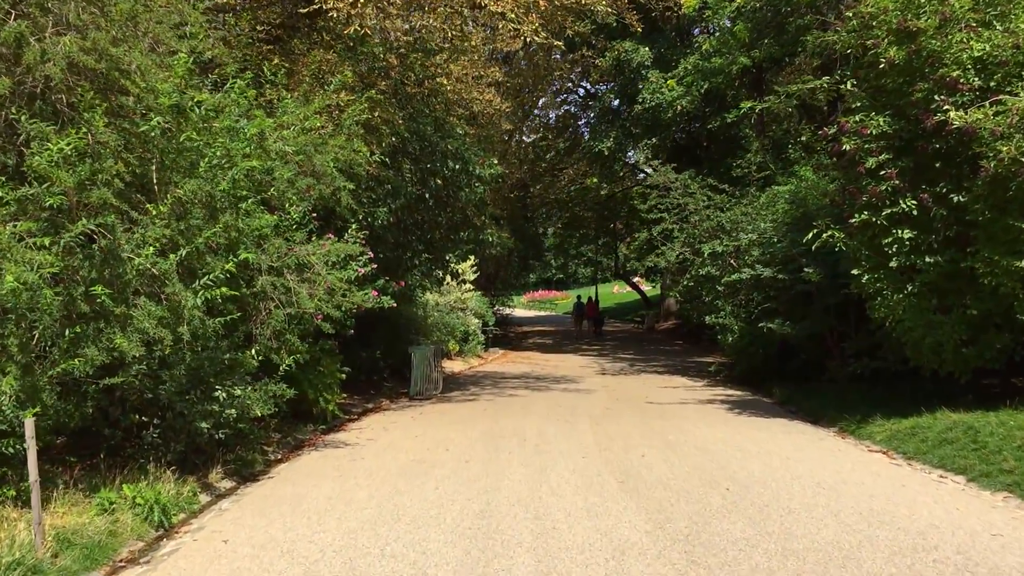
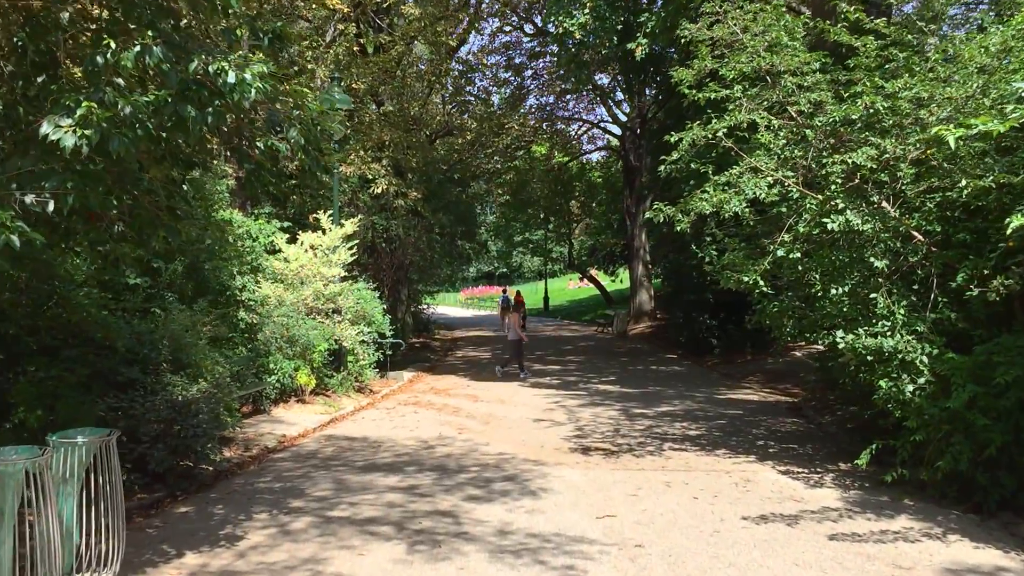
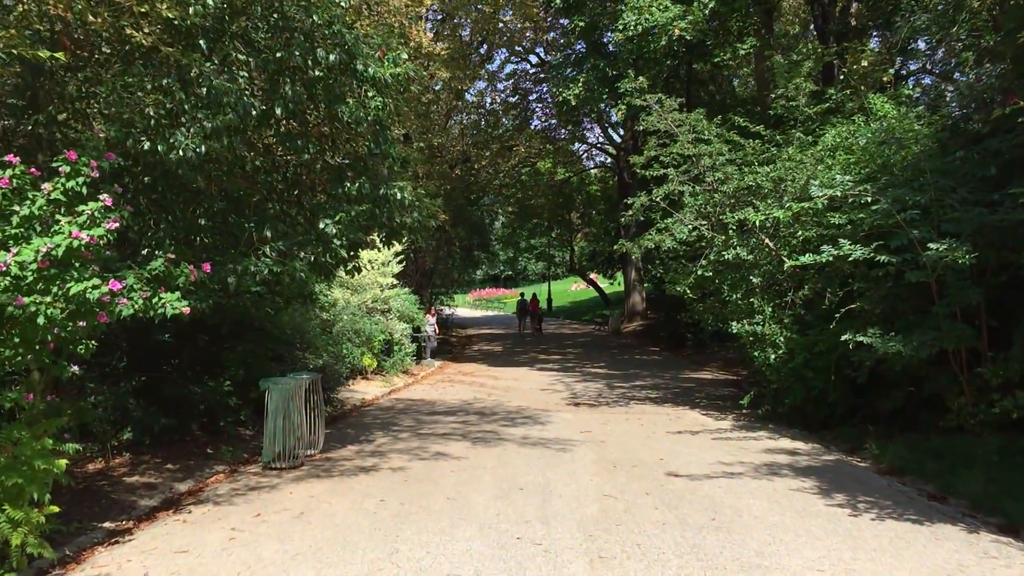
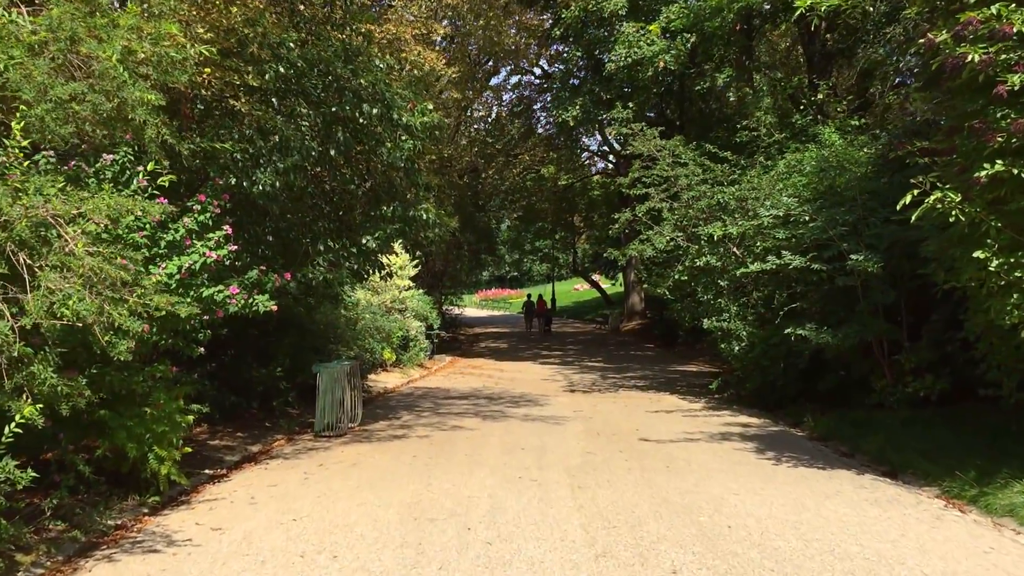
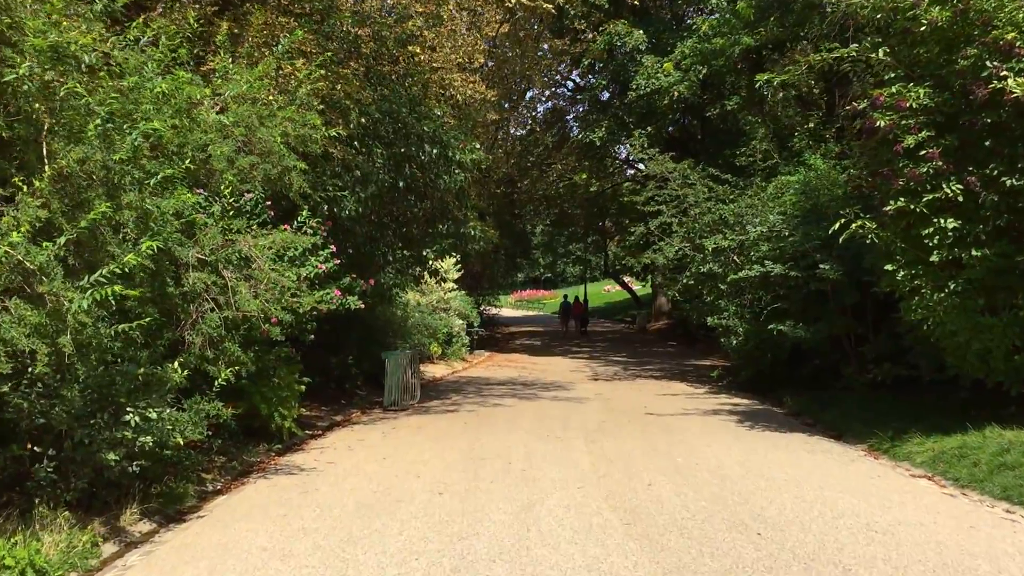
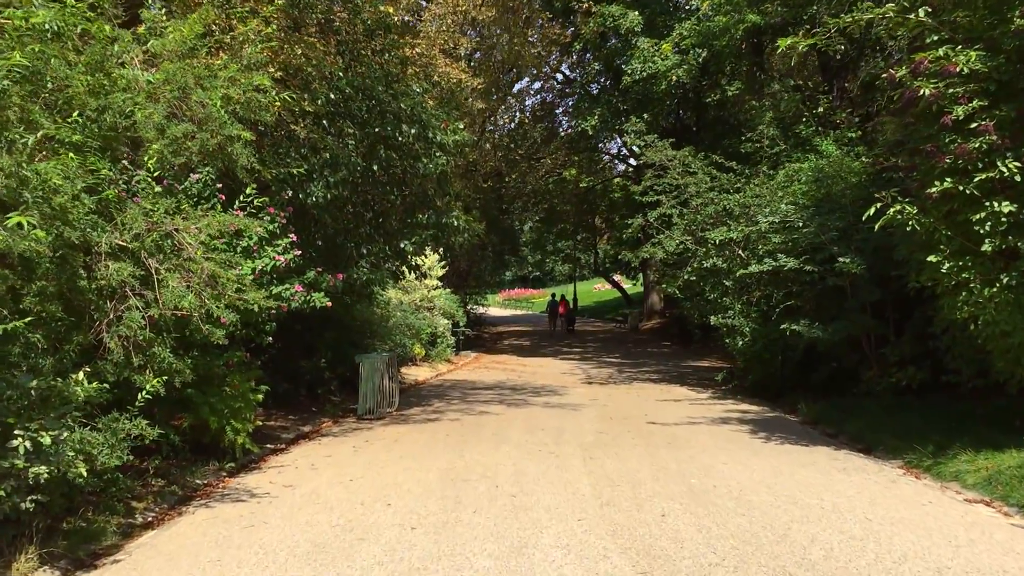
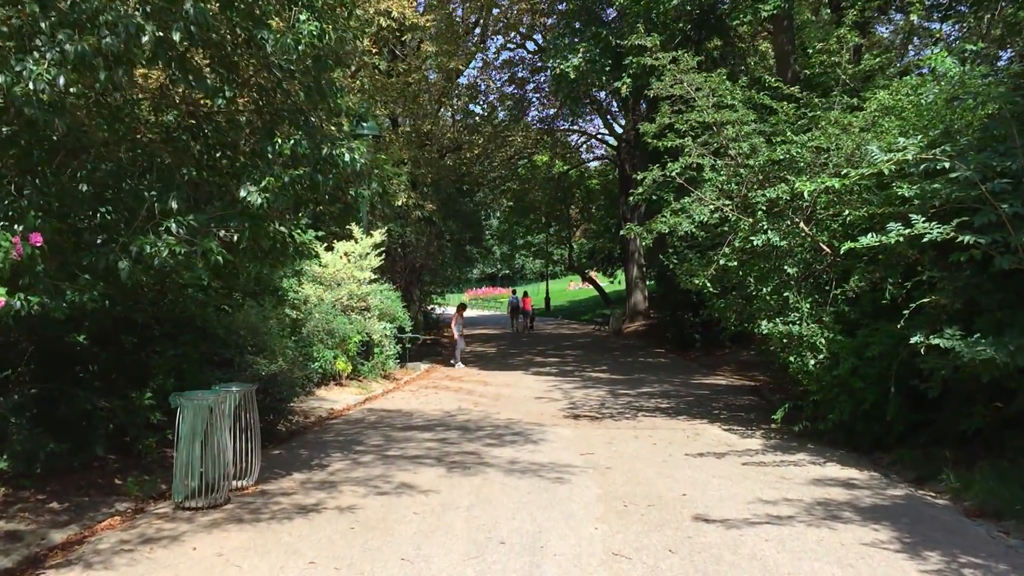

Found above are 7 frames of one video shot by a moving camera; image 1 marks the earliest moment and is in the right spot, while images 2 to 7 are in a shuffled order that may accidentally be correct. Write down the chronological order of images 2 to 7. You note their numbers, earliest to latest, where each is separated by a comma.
5, 6, 4, 3, 7, 2
